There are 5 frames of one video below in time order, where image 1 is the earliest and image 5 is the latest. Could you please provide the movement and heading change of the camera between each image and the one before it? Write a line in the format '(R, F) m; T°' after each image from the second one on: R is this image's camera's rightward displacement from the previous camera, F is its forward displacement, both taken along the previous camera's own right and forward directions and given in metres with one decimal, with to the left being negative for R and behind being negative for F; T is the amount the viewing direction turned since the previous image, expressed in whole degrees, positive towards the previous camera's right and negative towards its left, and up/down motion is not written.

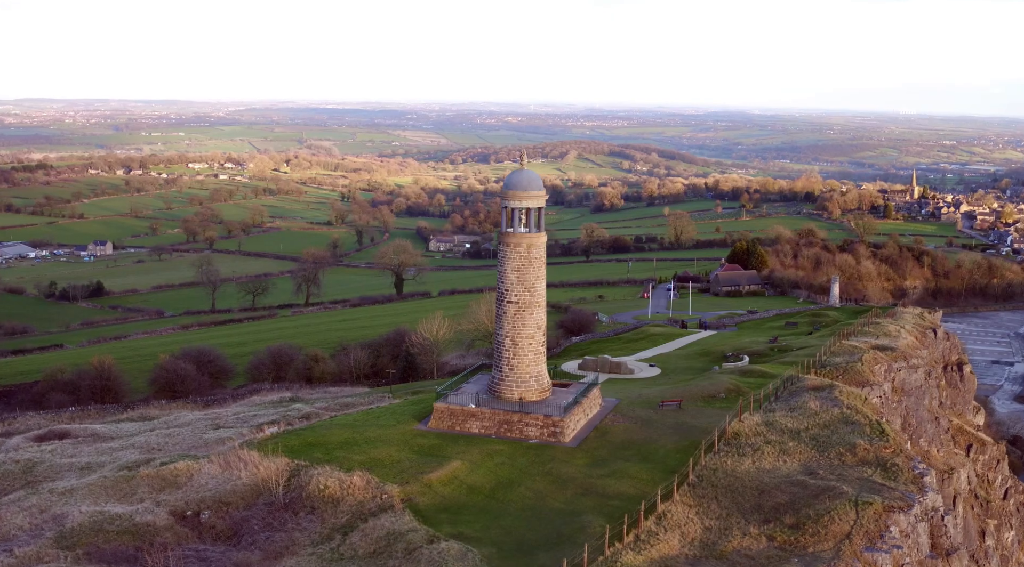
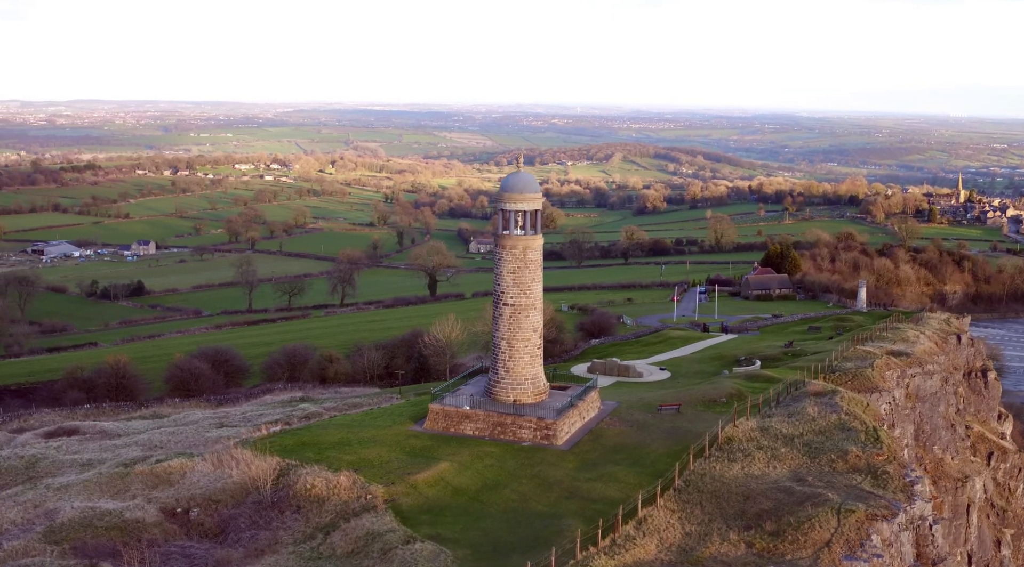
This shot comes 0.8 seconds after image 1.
(+1.6, 0.0) m; -2°
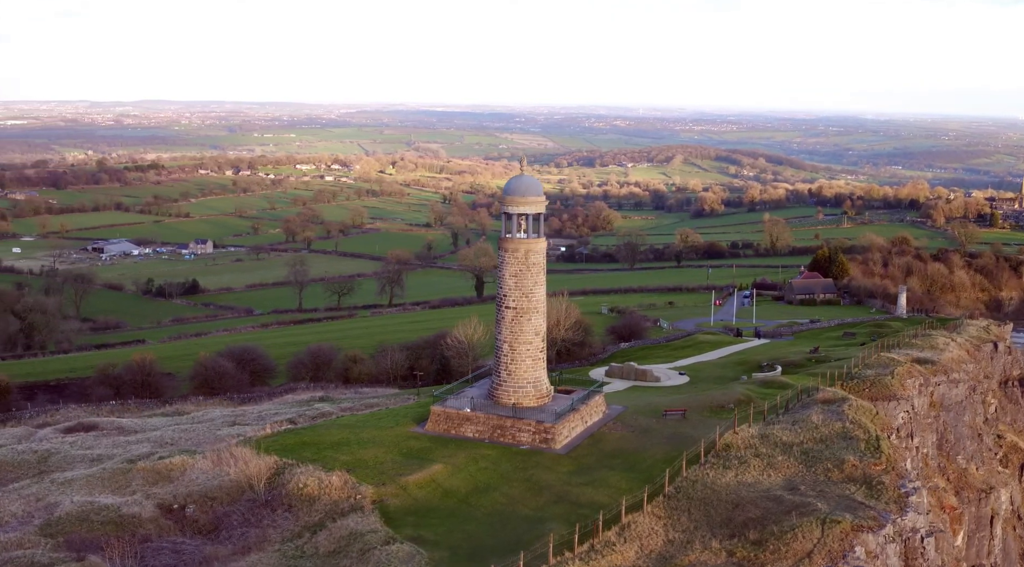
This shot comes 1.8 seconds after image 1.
(+1.8, 0.0) m; -3°
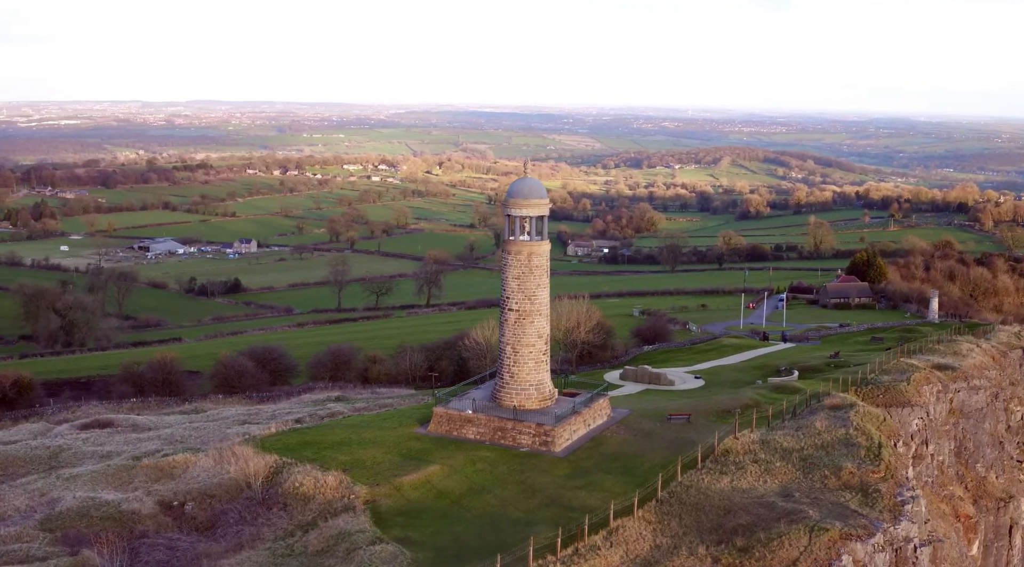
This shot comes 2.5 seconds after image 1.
(+1.4, 0.0) m; -2°
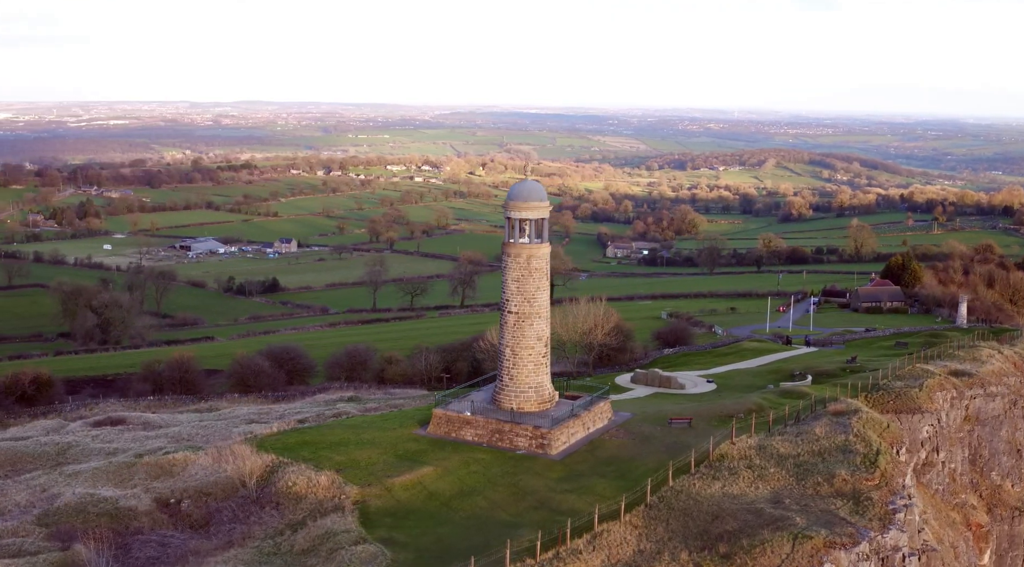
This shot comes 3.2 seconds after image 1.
(+1.4, 0.0) m; -2°
